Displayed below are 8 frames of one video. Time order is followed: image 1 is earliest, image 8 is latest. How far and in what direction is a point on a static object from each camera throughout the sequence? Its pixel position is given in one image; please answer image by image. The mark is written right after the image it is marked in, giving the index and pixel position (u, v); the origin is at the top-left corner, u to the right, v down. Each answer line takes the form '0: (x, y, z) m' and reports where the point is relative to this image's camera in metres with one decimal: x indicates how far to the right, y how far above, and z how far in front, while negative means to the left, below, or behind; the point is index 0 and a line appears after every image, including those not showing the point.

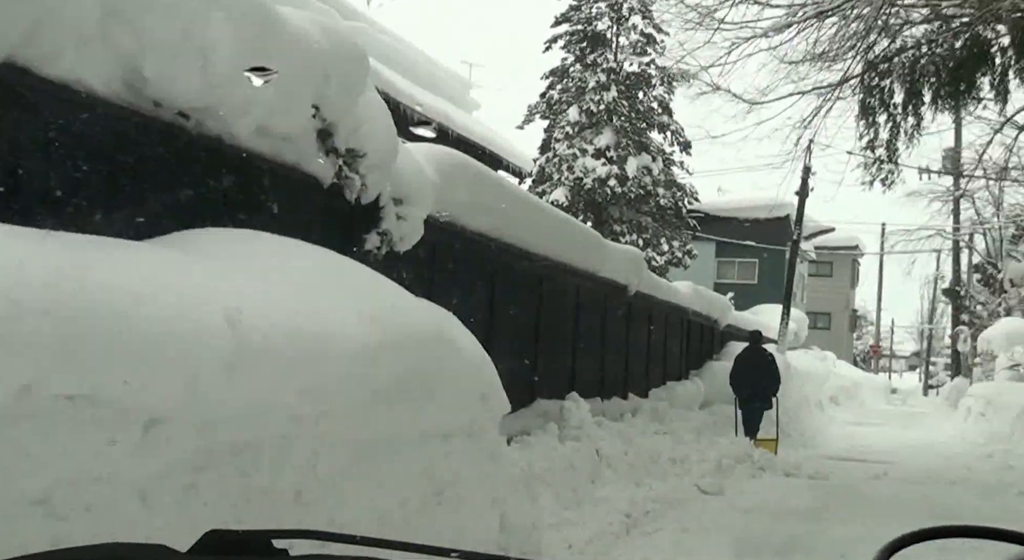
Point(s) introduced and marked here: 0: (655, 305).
0: (+1.8, -0.3, +12.8) m
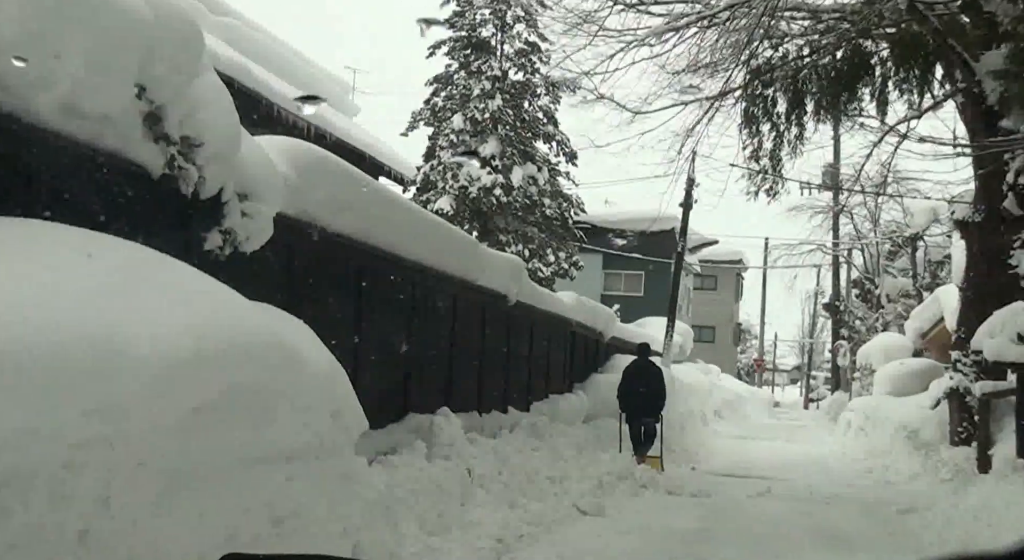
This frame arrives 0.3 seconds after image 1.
0: (+0.3, -0.4, +12.5) m
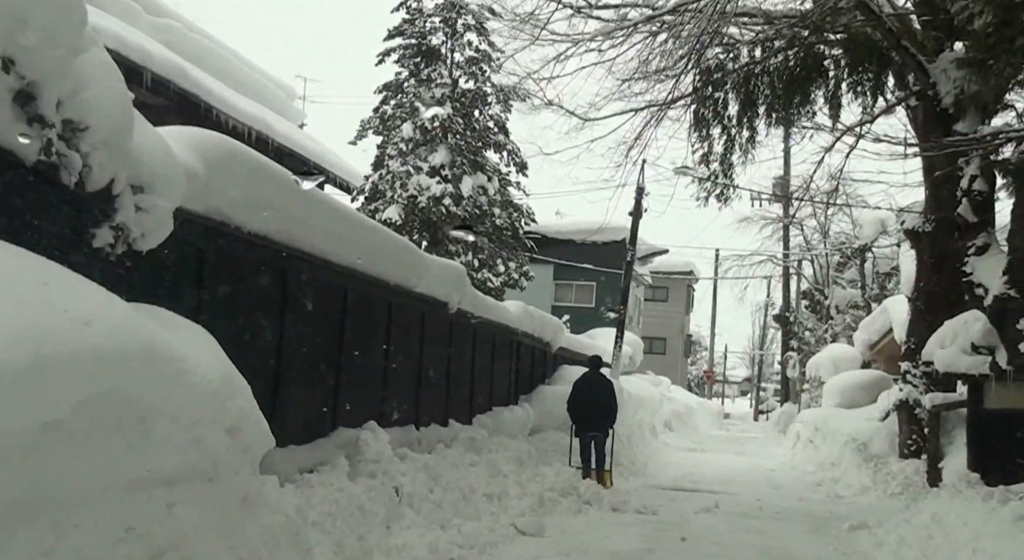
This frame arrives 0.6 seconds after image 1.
0: (-0.4, -0.5, +12.0) m
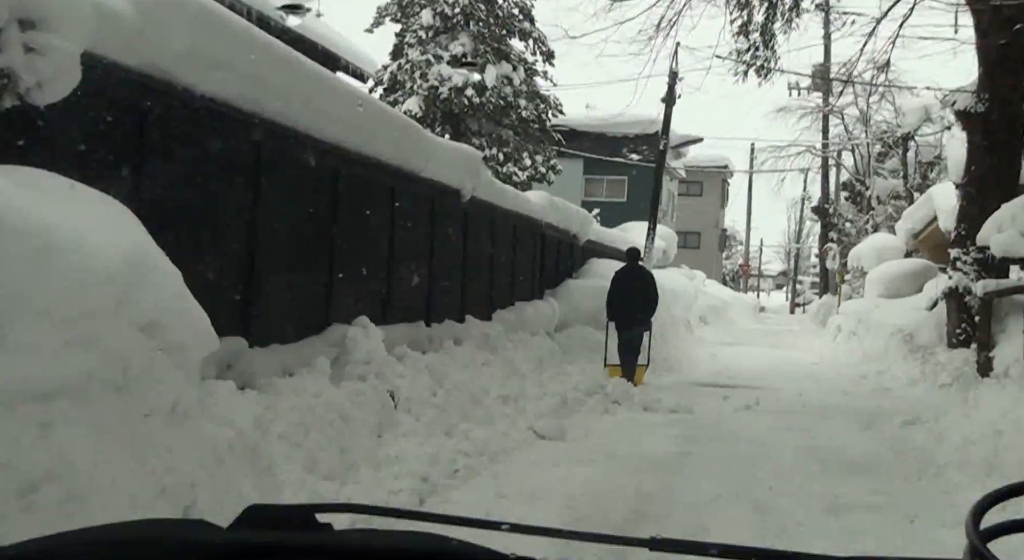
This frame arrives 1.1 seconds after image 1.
0: (-0.2, +0.7, +11.1) m
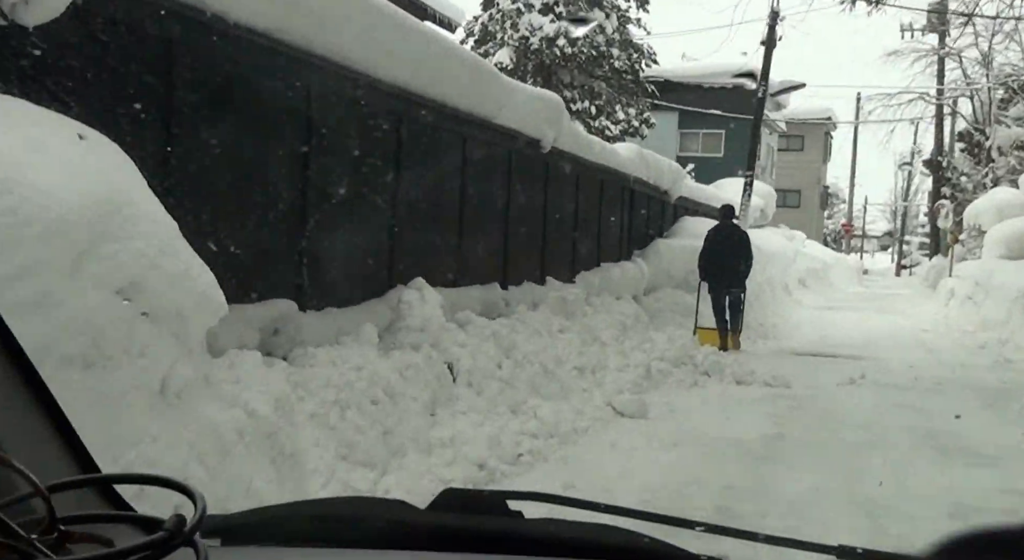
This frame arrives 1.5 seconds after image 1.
0: (+0.7, +1.2, +10.4) m
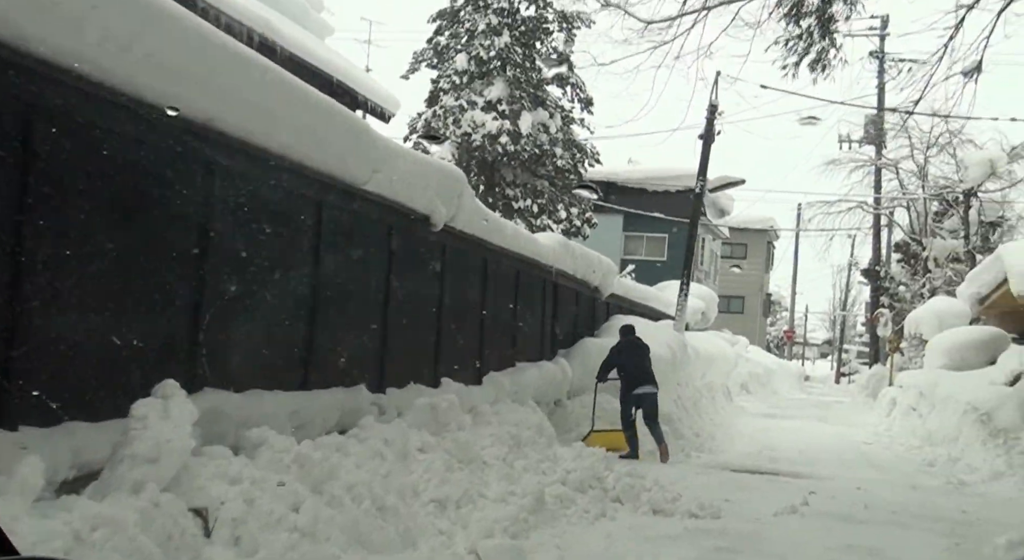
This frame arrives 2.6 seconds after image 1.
0: (-0.2, +0.3, +9.1) m
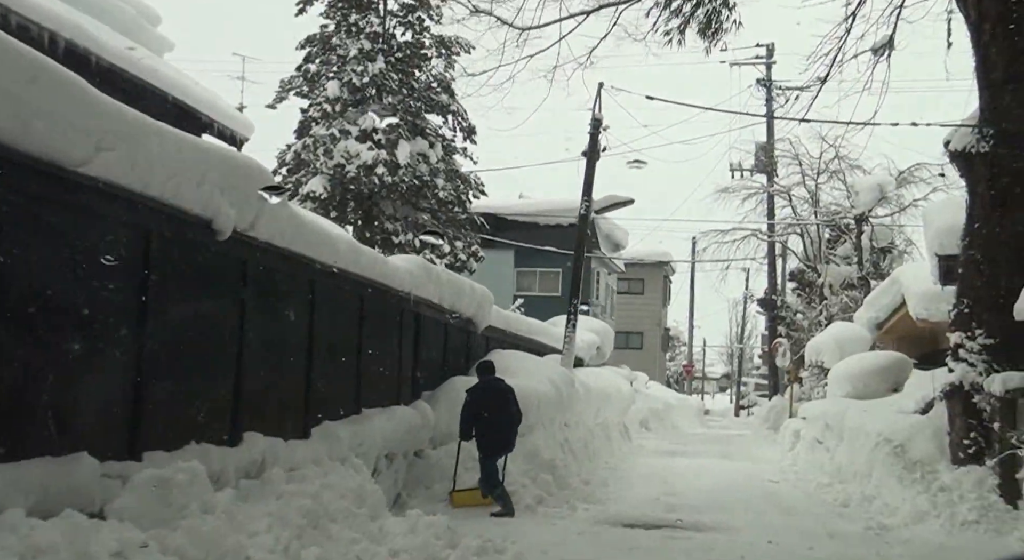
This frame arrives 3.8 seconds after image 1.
0: (-1.5, +0.1, +7.3) m
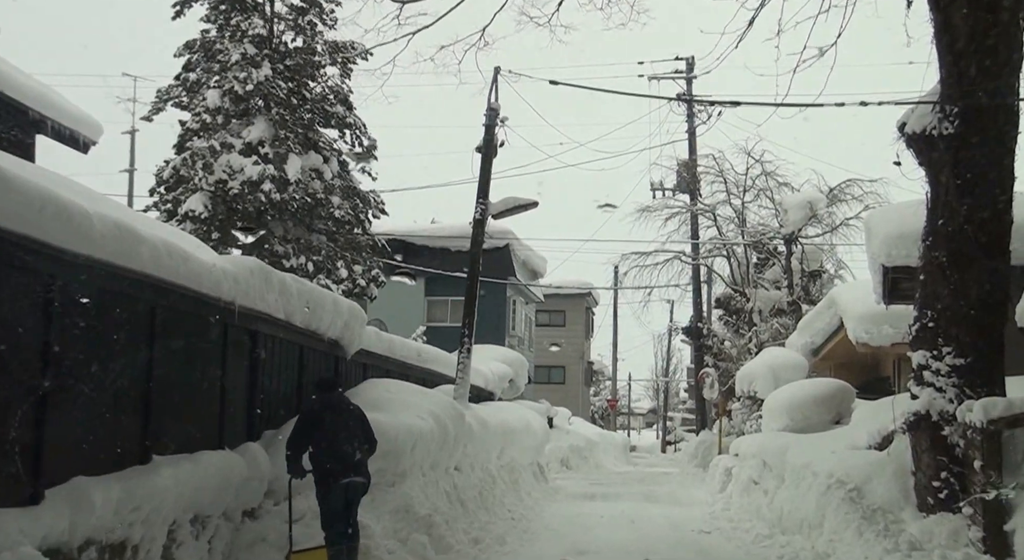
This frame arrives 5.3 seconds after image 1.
0: (-2.3, +0.1, +4.9) m
